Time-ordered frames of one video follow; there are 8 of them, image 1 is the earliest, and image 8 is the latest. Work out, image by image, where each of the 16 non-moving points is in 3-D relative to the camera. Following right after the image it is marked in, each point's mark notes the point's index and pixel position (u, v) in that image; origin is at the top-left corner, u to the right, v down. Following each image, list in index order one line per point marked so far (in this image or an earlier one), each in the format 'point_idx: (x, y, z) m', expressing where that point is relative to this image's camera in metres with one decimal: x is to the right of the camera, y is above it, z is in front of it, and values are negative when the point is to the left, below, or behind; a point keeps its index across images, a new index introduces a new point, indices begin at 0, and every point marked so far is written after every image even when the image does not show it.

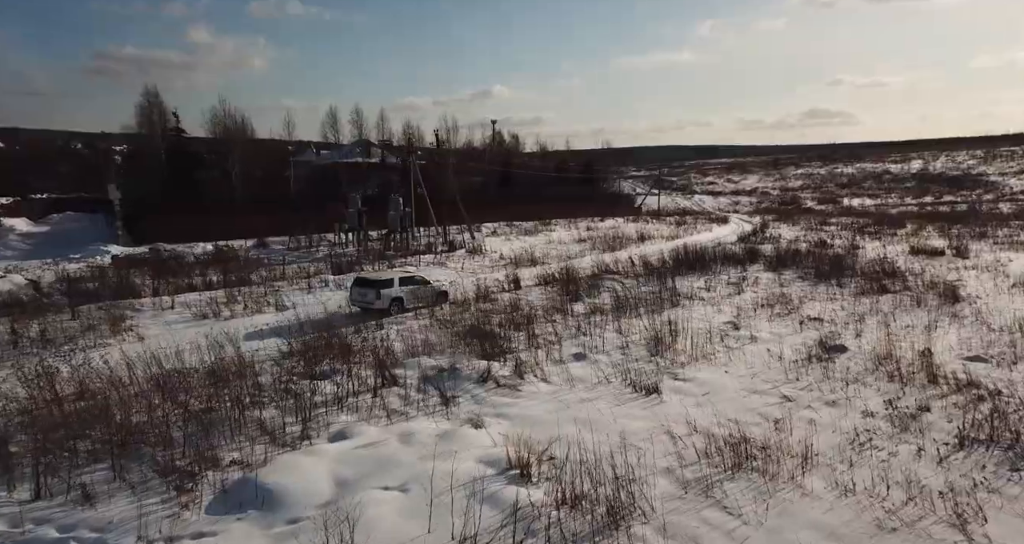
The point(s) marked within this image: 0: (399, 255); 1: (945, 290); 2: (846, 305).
0: (-3.1, +0.4, +19.2) m
1: (+10.4, -0.4, +17.2) m
2: (+6.7, -0.7, +14.4) m
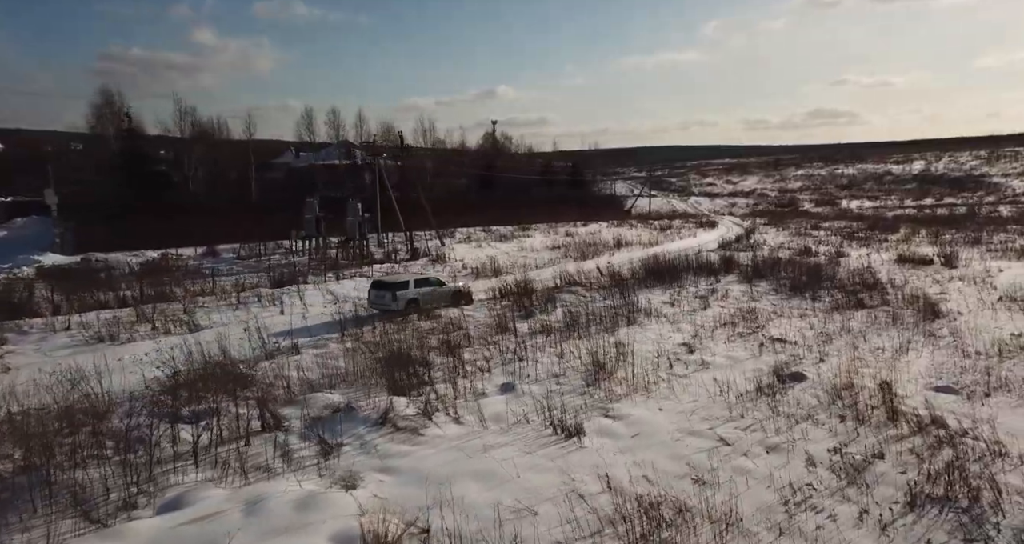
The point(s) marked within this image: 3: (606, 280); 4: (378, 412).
0: (-4.1, +0.2, +18.3) m
1: (+9.4, -0.7, +16.4) m
2: (+5.7, -1.0, +13.6) m
3: (+2.4, -0.2, +18.3) m
4: (-1.2, -1.3, +6.5) m
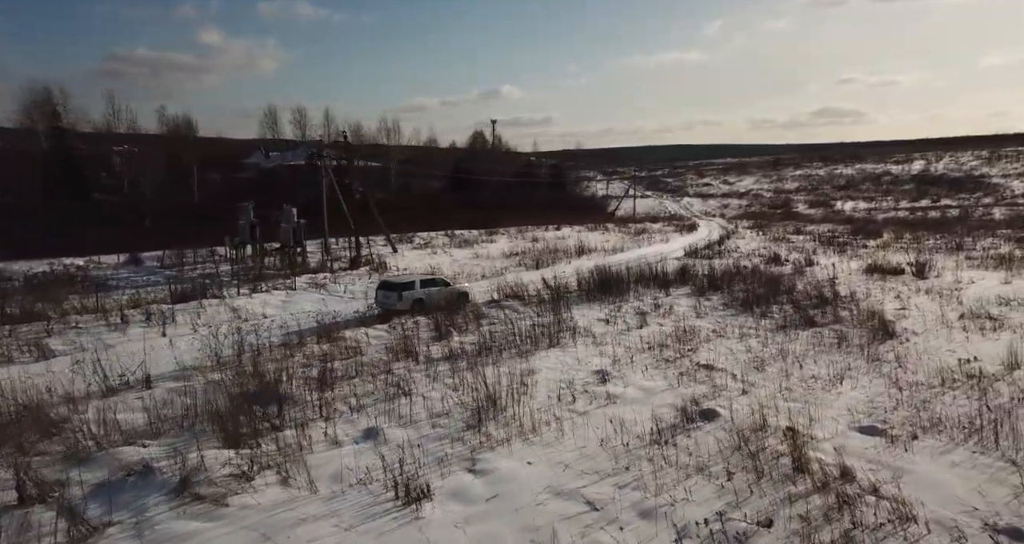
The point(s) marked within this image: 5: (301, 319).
0: (-5.6, -0.1, +17.4) m
1: (+7.9, -1.1, +15.6) m
2: (+4.3, -1.3, +12.8) m
3: (+0.9, -0.5, +17.5) m
4: (-2.6, -1.6, +5.6) m
5: (-3.6, -0.8, +12.2) m
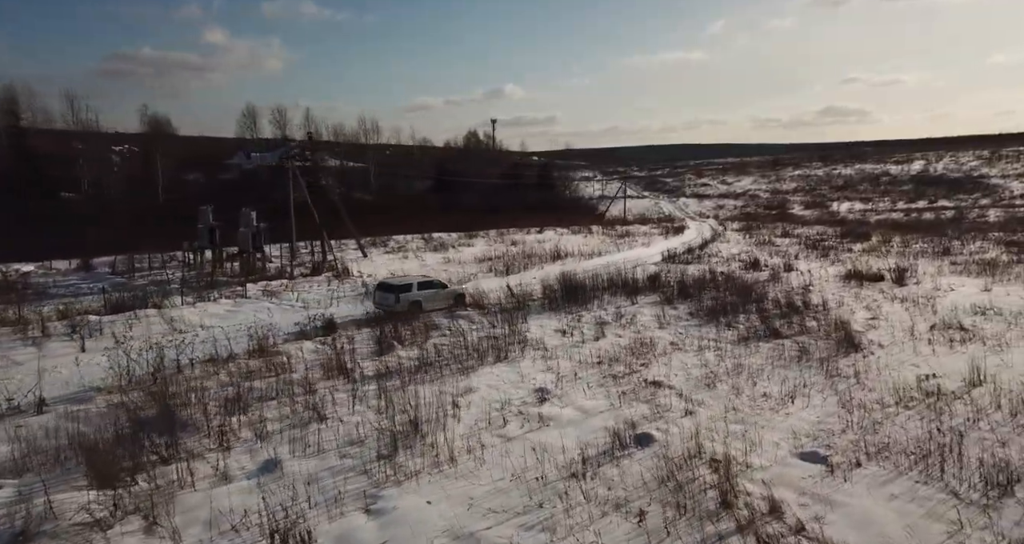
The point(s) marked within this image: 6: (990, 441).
0: (-6.5, -0.2, +16.9) m
1: (+7.0, -1.3, +15.3) m
2: (+3.4, -1.5, +12.4) m
3: (0.0, -0.7, +17.0) m
4: (-3.4, -1.8, +5.1) m
5: (-4.5, -0.9, +11.7) m
6: (+5.7, -2.0, +8.6) m
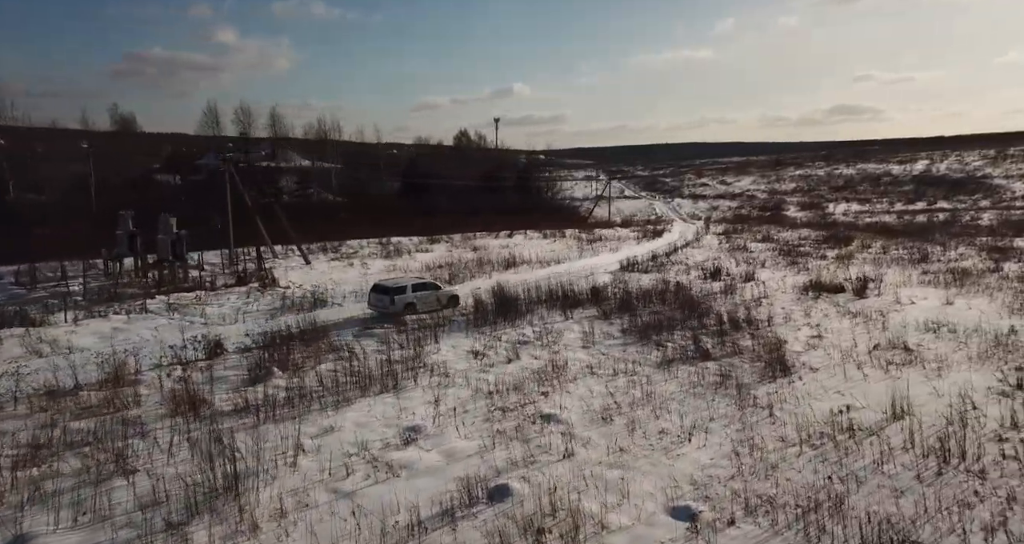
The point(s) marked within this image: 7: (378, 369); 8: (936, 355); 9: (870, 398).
0: (-8.2, -0.5, +16.0) m
1: (+5.3, -1.7, +14.5) m
2: (+1.7, -1.9, +11.6) m
3: (-1.7, -1.0, +16.2) m
4: (-5.0, -2.1, +4.2) m
5: (-6.1, -1.2, +10.9) m
6: (+4.1, -2.4, +7.9) m
7: (-2.1, -1.6, +11.4) m
8: (+9.2, -1.8, +15.6) m
9: (+5.8, -2.0, +11.6) m
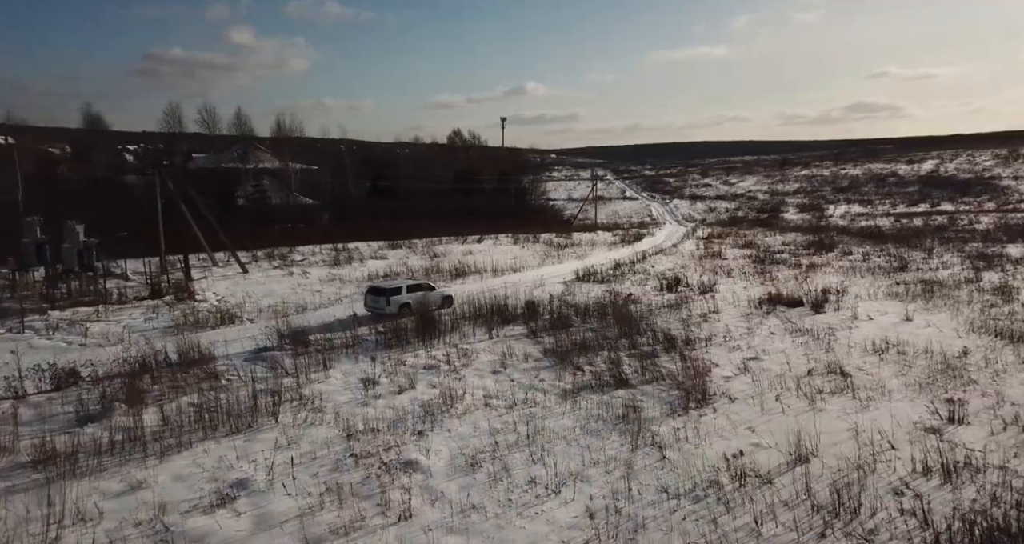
0: (-10.1, -0.8, +15.0) m
1: (+3.5, -2.1, +13.6) m
2: (-0.1, -2.2, +10.7) m
3: (-3.5, -1.4, +15.3) m
4: (-6.8, -2.4, +3.3) m
5: (-7.9, -1.6, +9.9) m
6: (+2.3, -2.8, +7.0) m
7: (-3.9, -1.9, +10.5) m
8: (+7.4, -2.2, +14.7) m
9: (+4.0, -2.5, +10.7) m
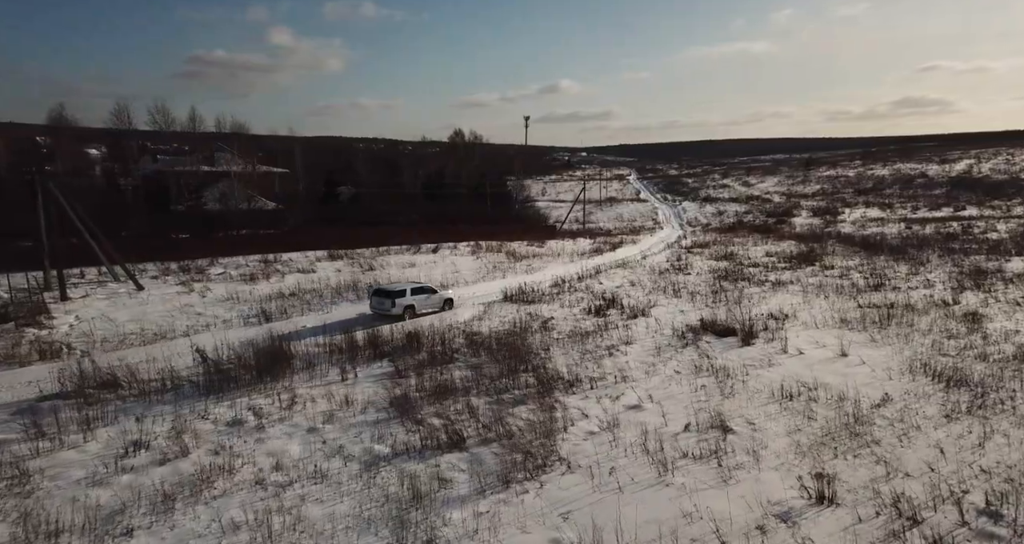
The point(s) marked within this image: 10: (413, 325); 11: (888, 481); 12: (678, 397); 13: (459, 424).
0: (-13.0, -1.3, +13.4) m
1: (+0.5, -2.9, +11.9) m
2: (-3.1, -2.9, +8.9) m
3: (-6.5, -2.0, +13.6) m
4: (-9.9, -3.0, +1.6) m
5: (-11.0, -2.1, +8.2) m
6: (-0.8, -3.6, +5.2) m
7: (-7.0, -2.6, +8.8) m
8: (+4.4, -3.1, +12.9) m
9: (+0.9, -3.2, +8.9) m
10: (-3.0, -1.4, +19.4) m
11: (+5.9, -3.3, +11.2) m
12: (+3.3, -2.7, +15.0) m
13: (-0.8, -2.7, +12.6) m
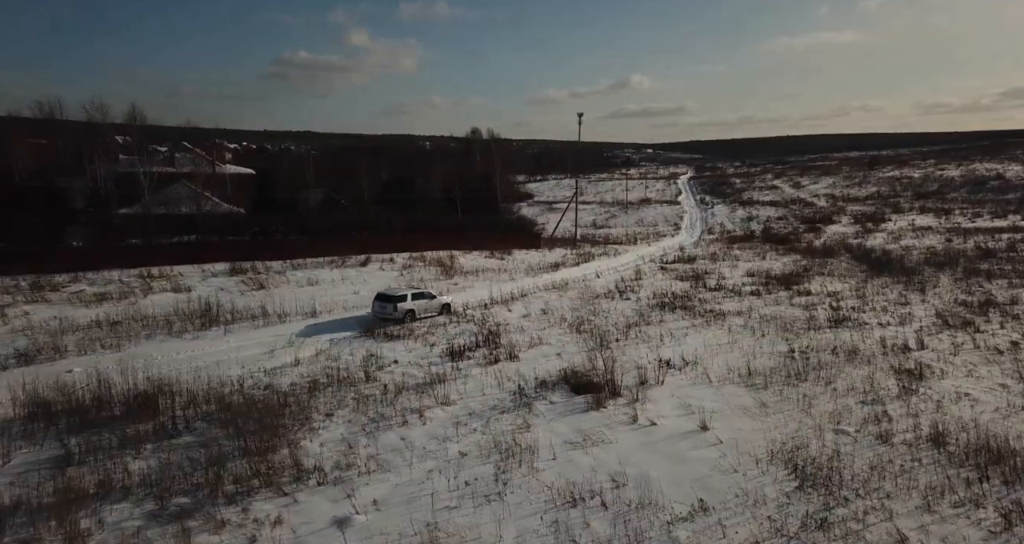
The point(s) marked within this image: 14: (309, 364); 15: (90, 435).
0: (-18.2, -2.0, +10.7) m
1: (-4.8, -3.9, +8.7) m
2: (-8.5, -3.9, +6.0) m
3: (-11.7, -2.9, +10.7) m
4: (-15.5, -3.8, -1.1) m
5: (-16.3, -2.9, +5.5) m
6: (-6.3, -4.6, +2.2) m
7: (-12.3, -3.4, +6.0) m
8: (-0.8, -4.3, +9.6) m
9: (-4.4, -4.3, +5.8) m
10: (-7.9, -2.4, +16.4) m
11: (+0.6, -4.5, +7.9) m
12: (-1.8, -3.9, +11.8) m
13: (-6.0, -3.7, +9.5) m
14: (-5.3, -2.5, +19.2) m
15: (-7.5, -3.0, +13.4) m
